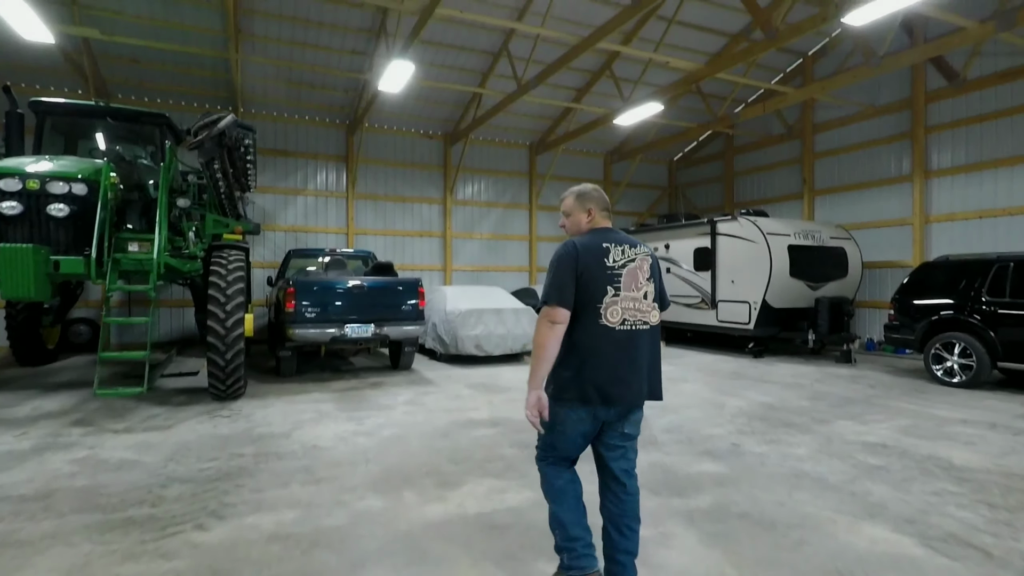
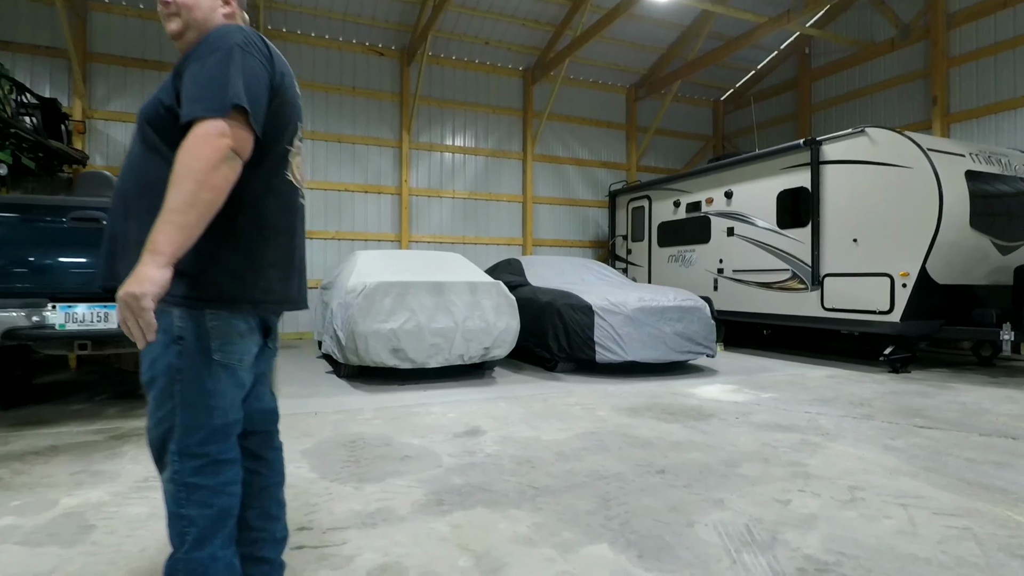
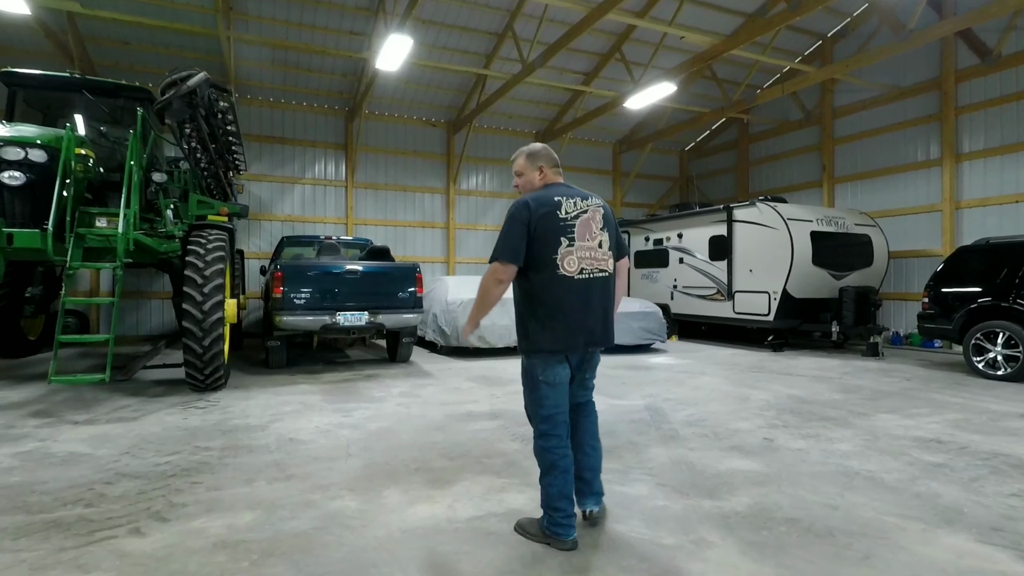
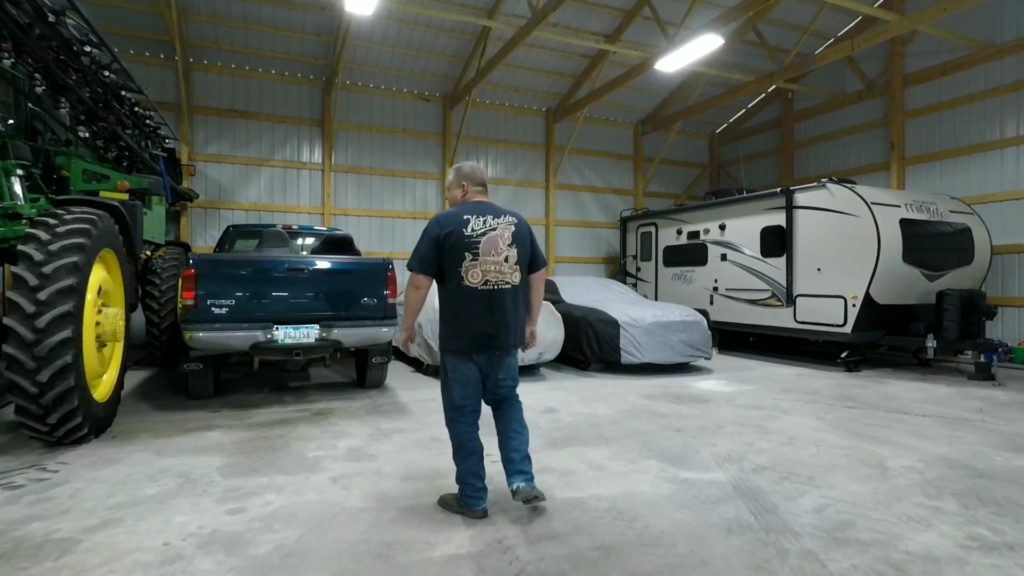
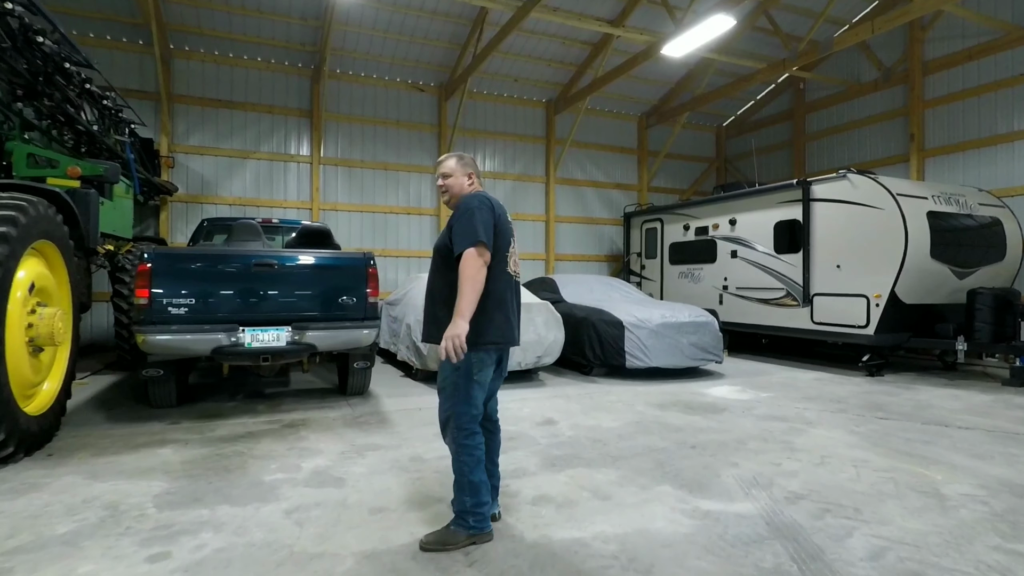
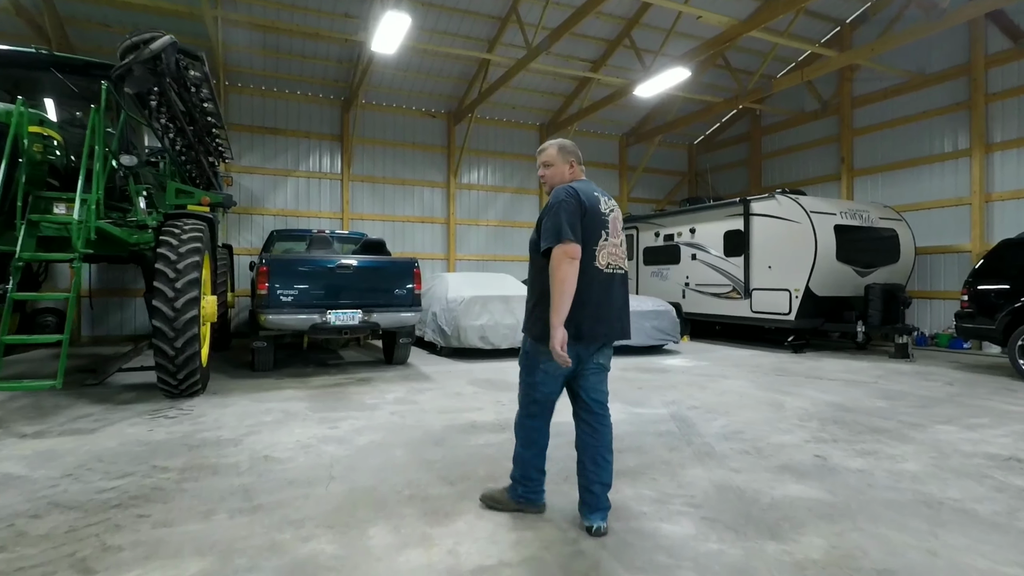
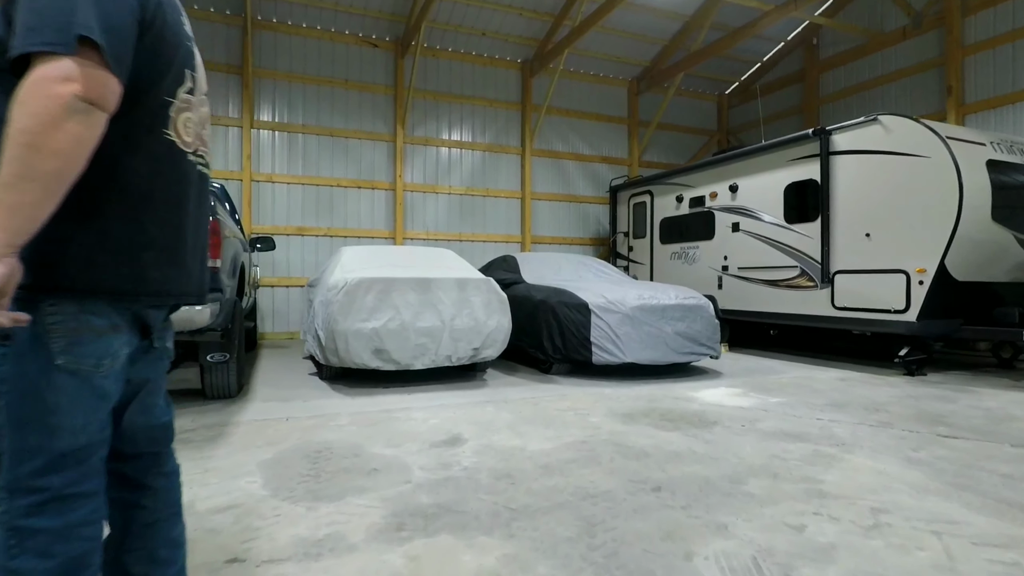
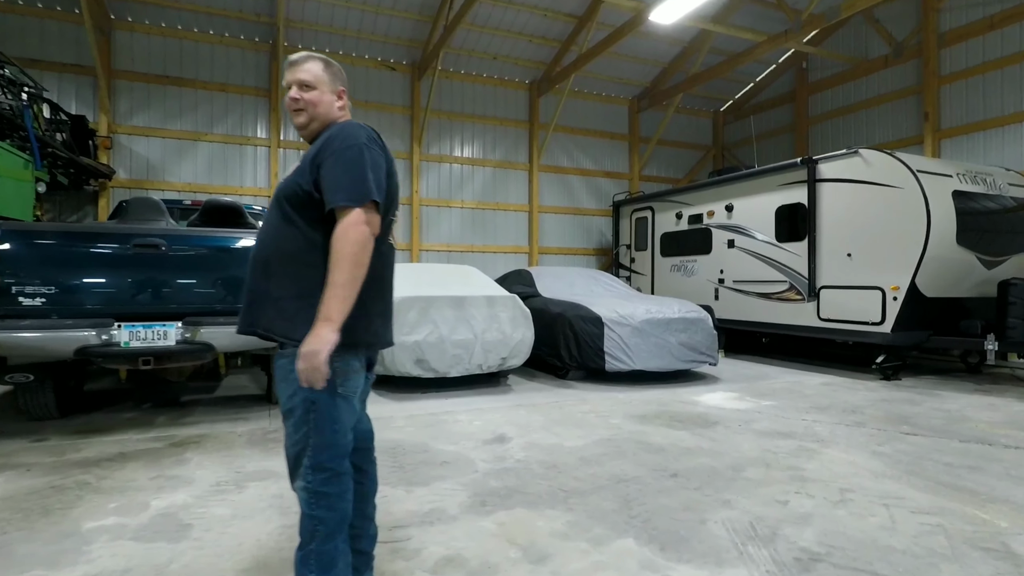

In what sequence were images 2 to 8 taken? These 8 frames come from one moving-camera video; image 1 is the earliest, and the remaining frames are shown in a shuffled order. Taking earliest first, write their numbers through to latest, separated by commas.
3, 6, 4, 5, 8, 2, 7
